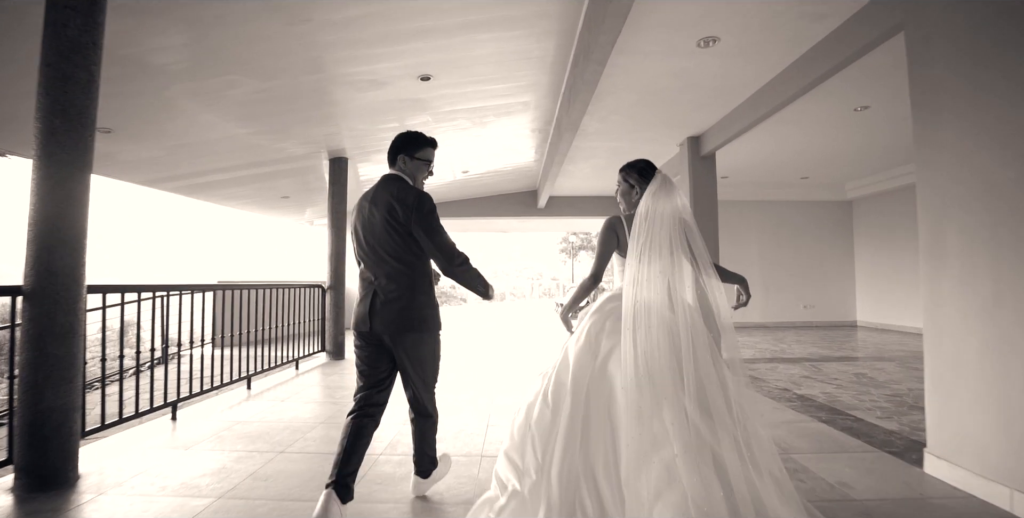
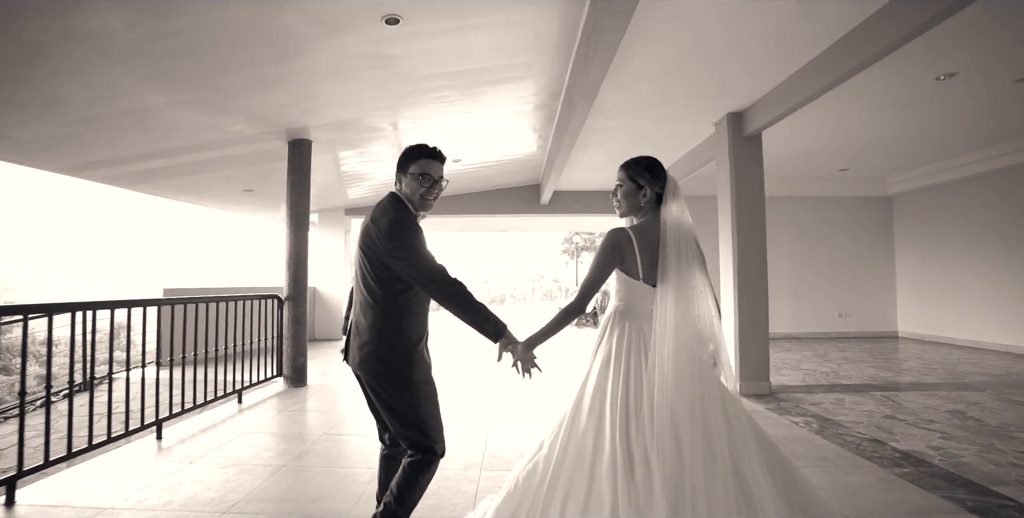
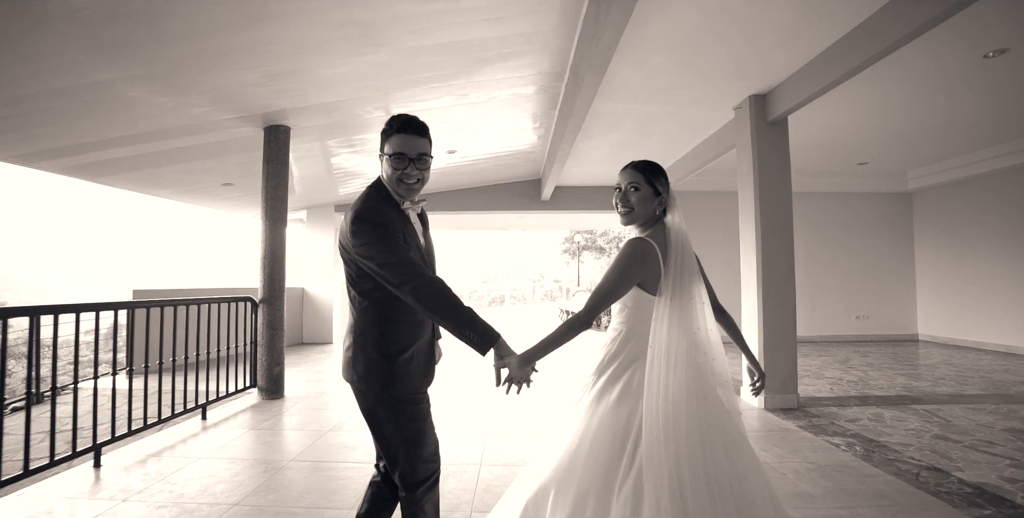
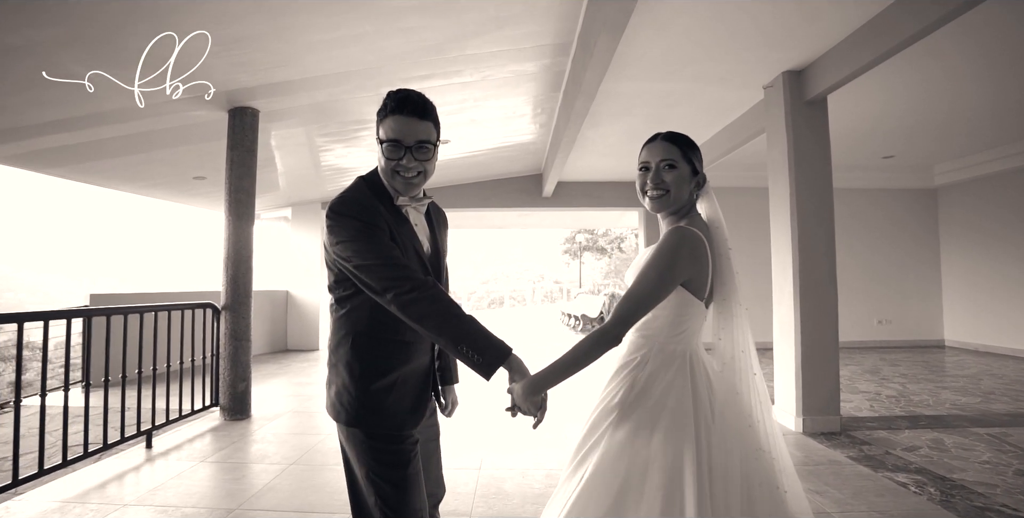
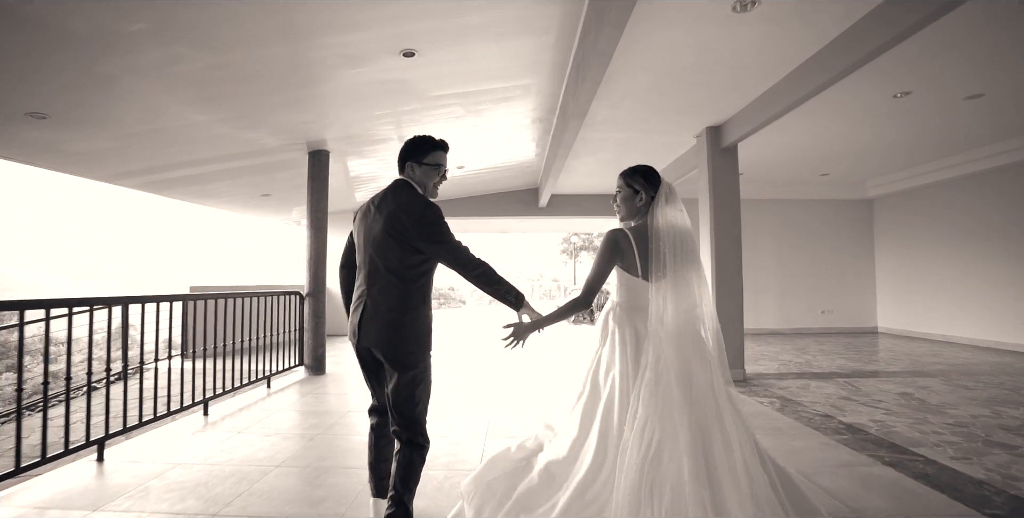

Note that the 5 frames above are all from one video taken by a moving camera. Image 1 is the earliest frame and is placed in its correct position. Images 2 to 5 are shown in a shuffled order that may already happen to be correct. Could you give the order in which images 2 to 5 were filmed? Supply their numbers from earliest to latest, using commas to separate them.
5, 2, 3, 4
